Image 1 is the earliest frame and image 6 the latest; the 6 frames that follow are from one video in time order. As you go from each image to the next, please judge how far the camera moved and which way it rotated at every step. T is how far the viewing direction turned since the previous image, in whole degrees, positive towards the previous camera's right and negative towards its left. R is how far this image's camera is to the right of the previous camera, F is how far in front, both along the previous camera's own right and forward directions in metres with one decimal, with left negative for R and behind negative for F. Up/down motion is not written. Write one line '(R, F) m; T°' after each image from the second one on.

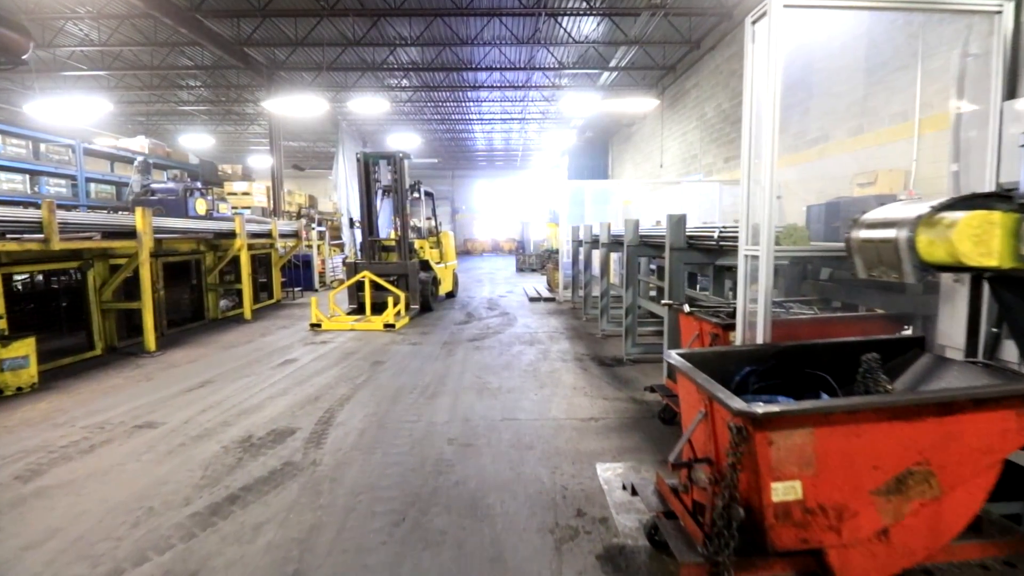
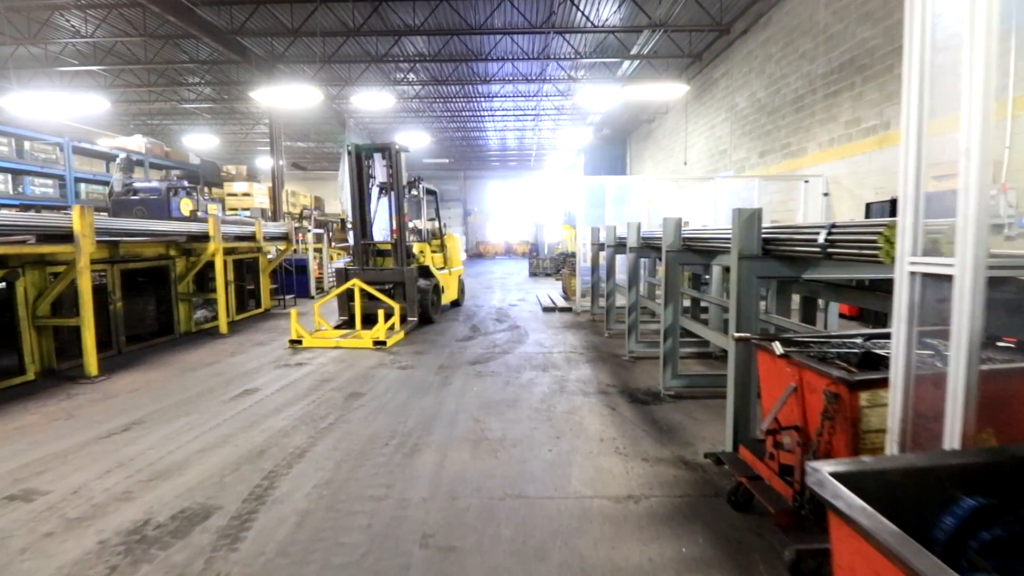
(+0.1, +1.0) m; -2°
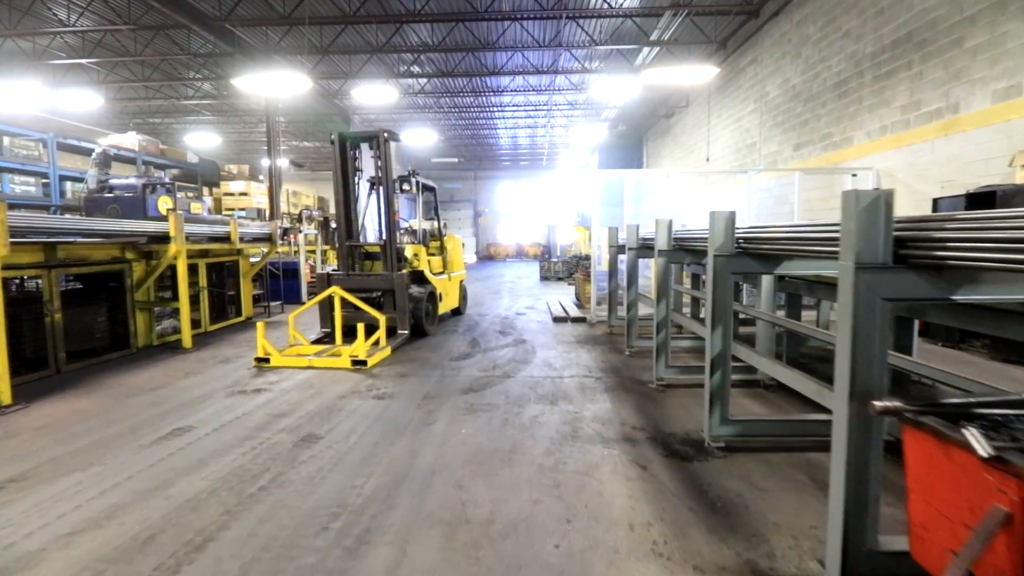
(+0.1, +1.0) m; -2°
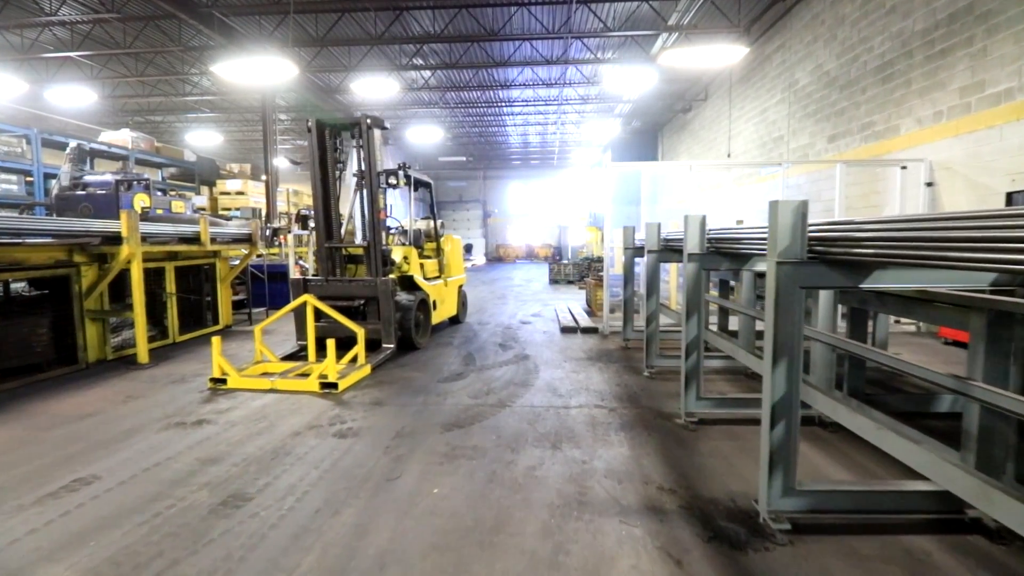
(+0.1, +0.8) m; -2°
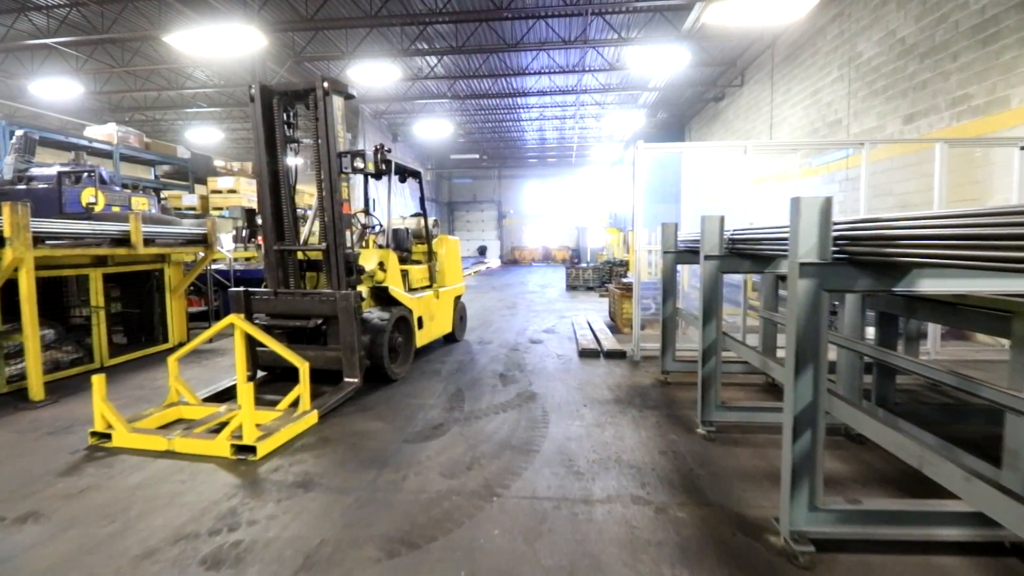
(+0.2, +1.4) m; -2°
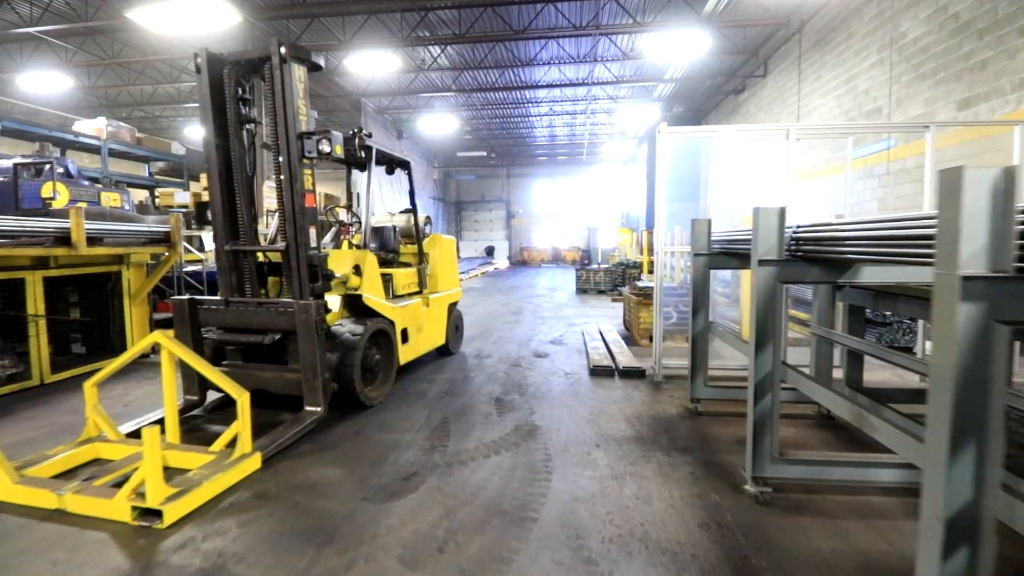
(+0.1, +0.8) m; -1°
